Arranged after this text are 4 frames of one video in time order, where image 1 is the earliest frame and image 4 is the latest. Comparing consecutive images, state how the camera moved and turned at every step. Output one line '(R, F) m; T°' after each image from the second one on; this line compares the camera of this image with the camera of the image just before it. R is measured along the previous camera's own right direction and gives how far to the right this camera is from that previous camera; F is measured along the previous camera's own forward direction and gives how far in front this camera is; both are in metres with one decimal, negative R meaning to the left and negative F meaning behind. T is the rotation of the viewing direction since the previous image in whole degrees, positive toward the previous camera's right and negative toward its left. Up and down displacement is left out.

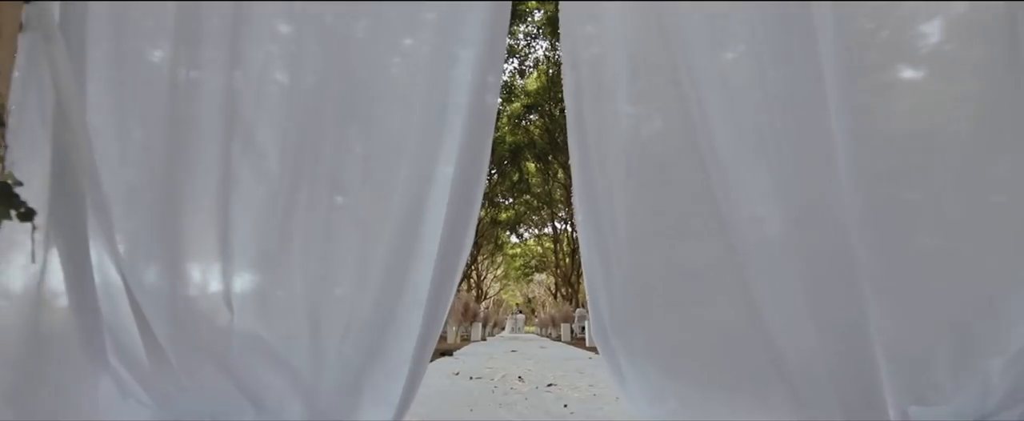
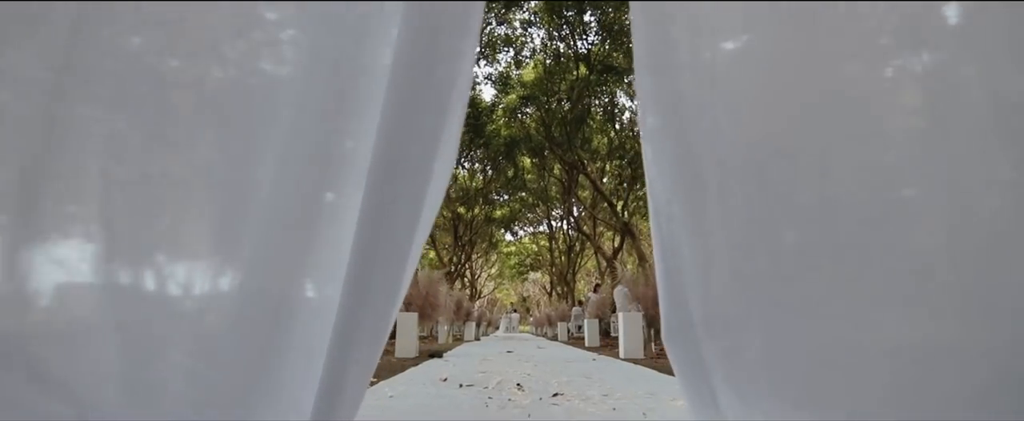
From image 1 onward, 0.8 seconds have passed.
(0.0, +0.5) m; 0°
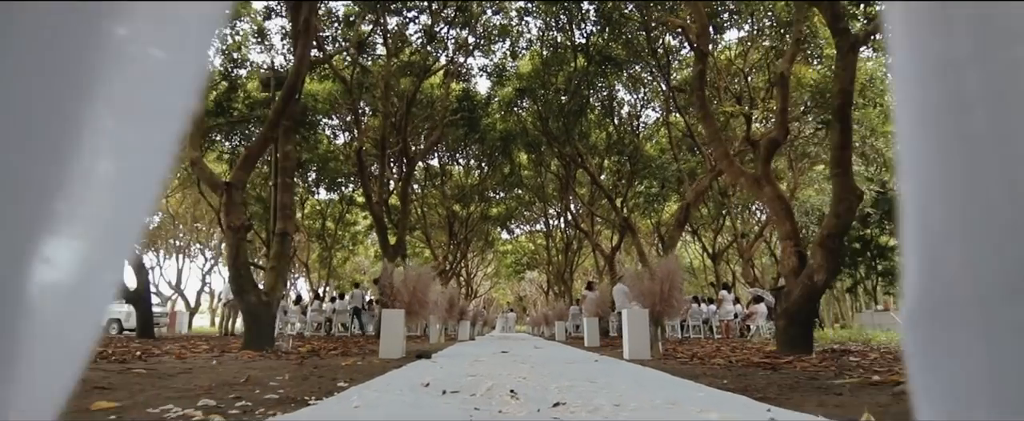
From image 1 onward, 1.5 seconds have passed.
(0.0, +0.4) m; 0°
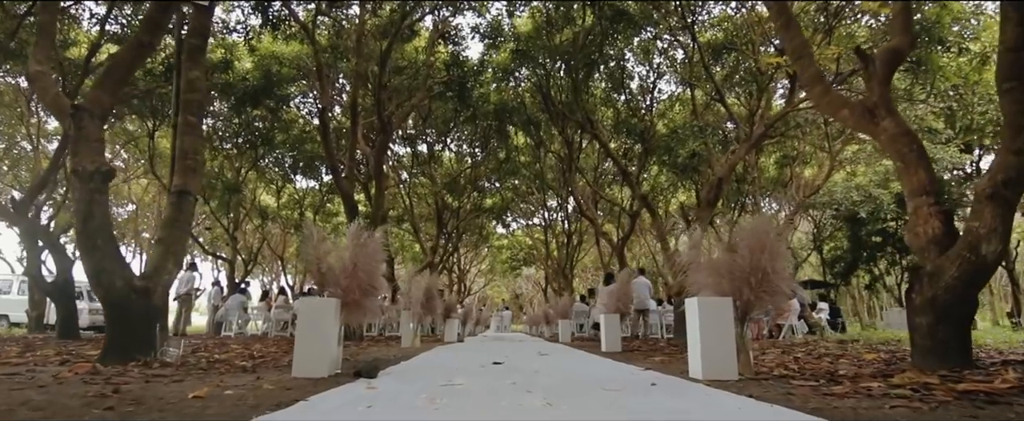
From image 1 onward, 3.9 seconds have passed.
(0.0, +2.0) m; 0°
